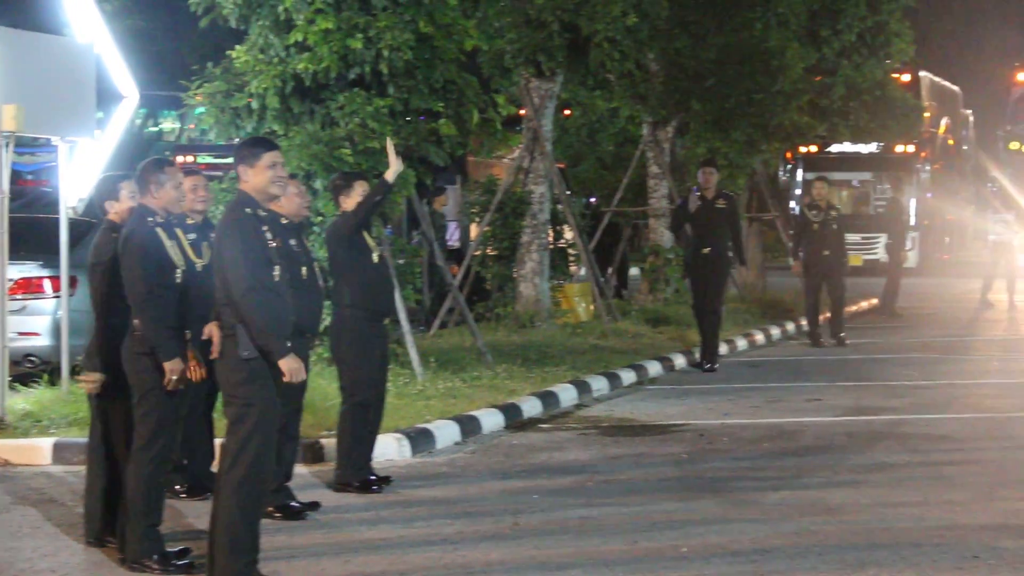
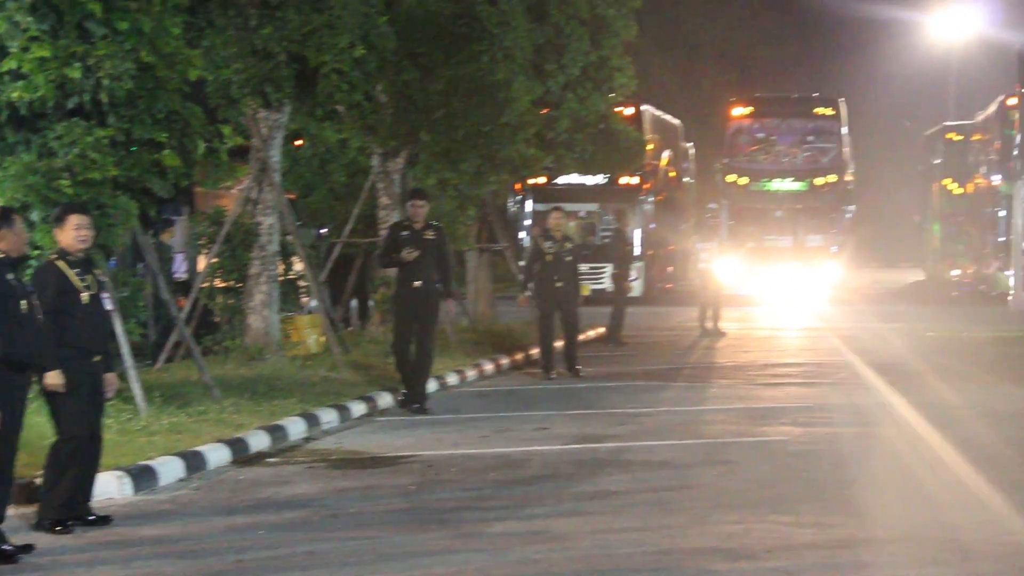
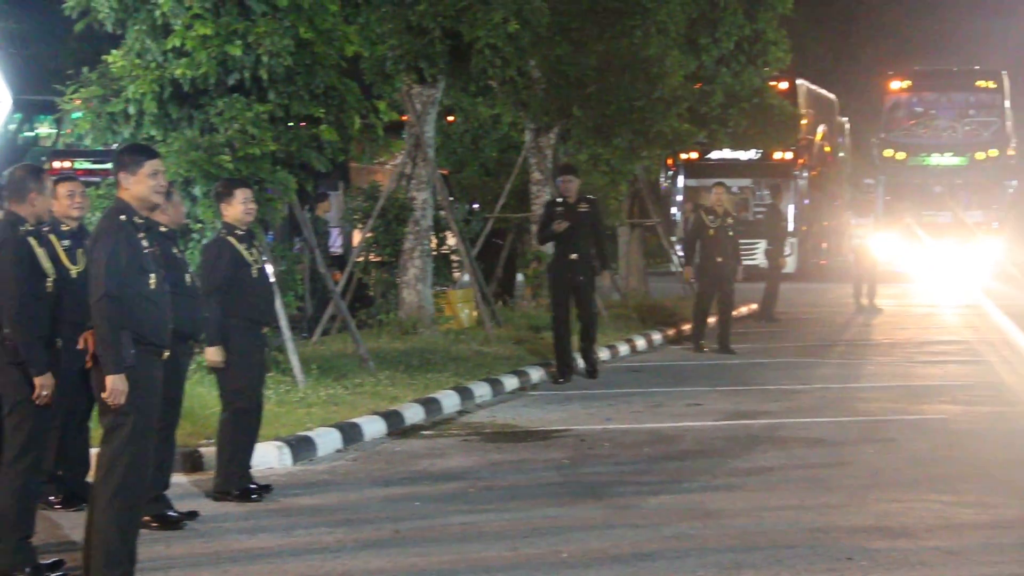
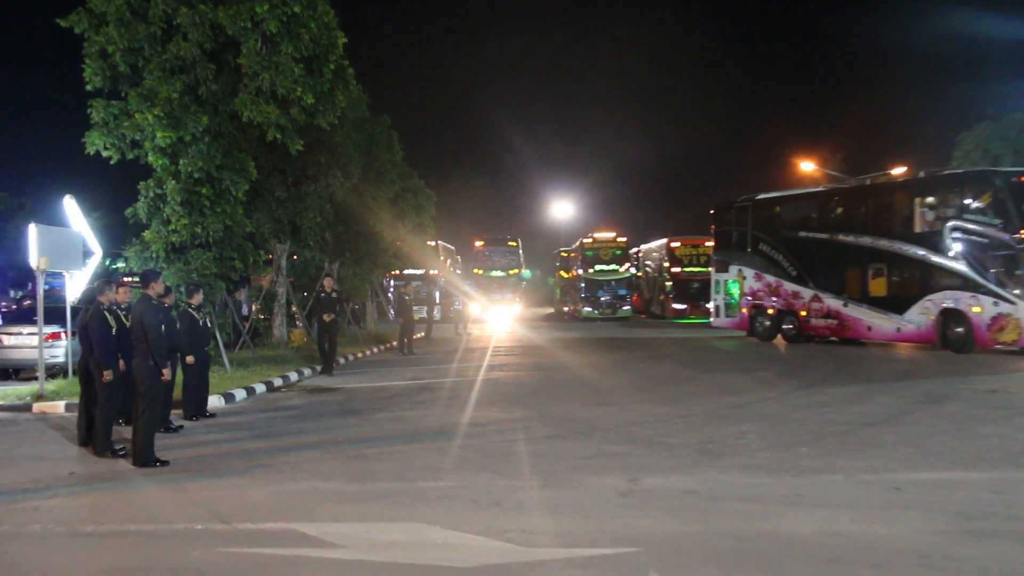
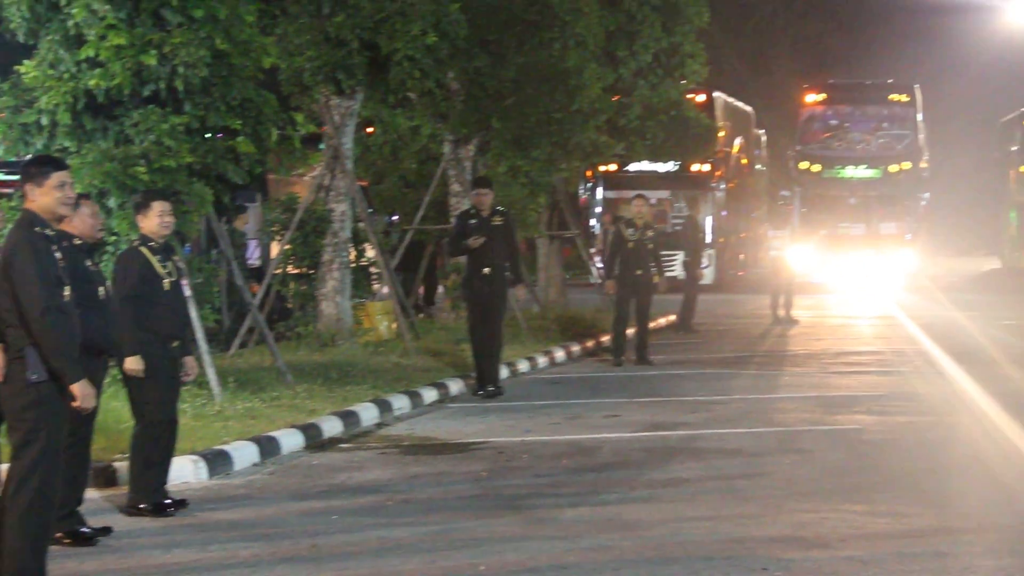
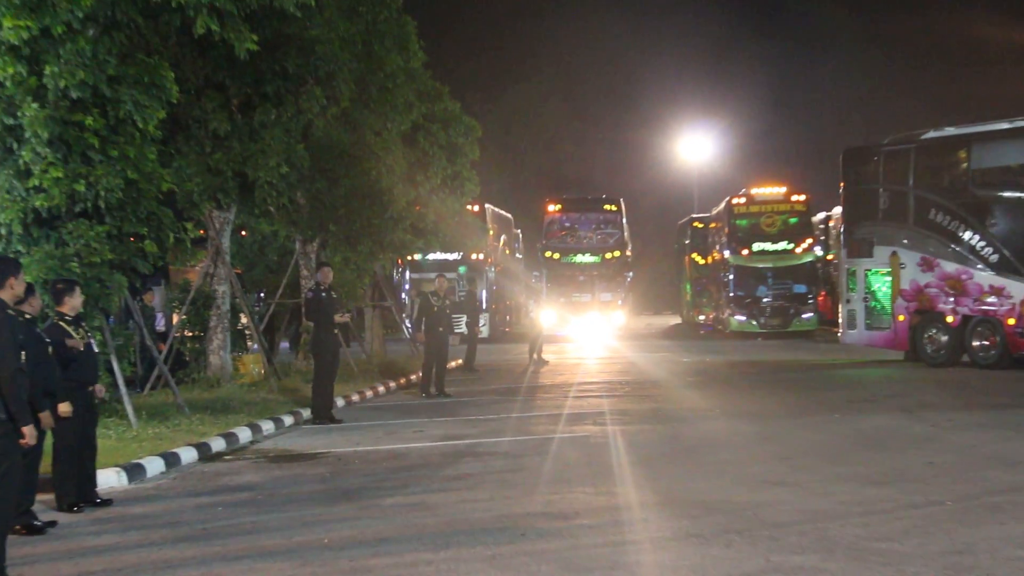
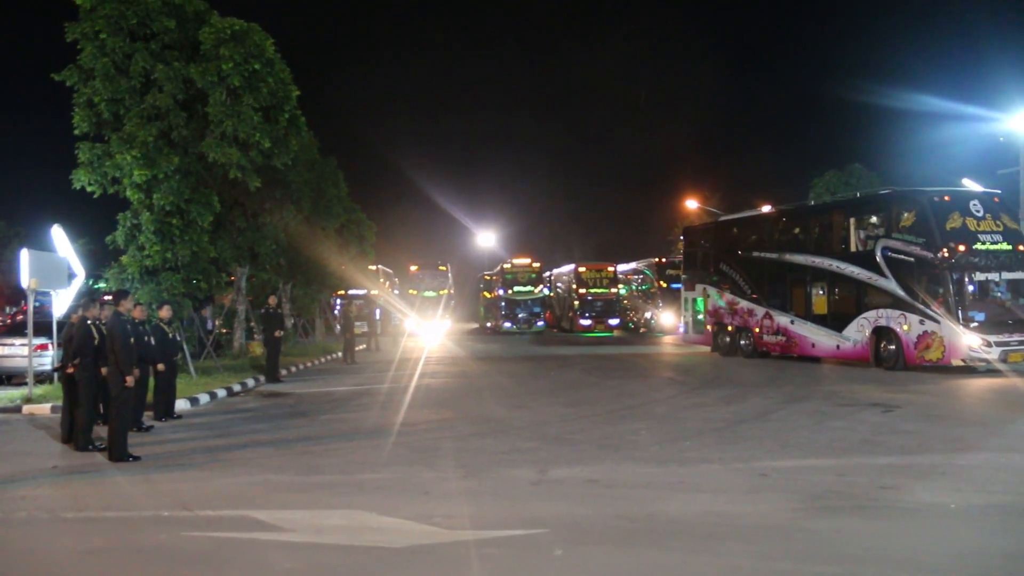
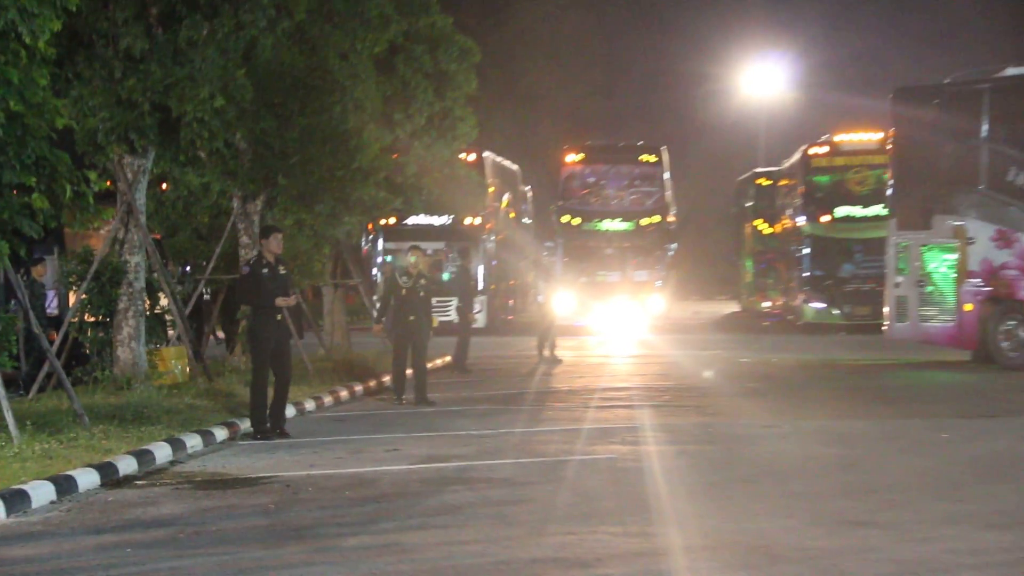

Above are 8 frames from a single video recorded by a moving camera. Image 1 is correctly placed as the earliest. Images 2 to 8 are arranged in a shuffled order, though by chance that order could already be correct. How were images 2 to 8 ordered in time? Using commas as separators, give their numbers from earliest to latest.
3, 5, 2, 8, 6, 4, 7
